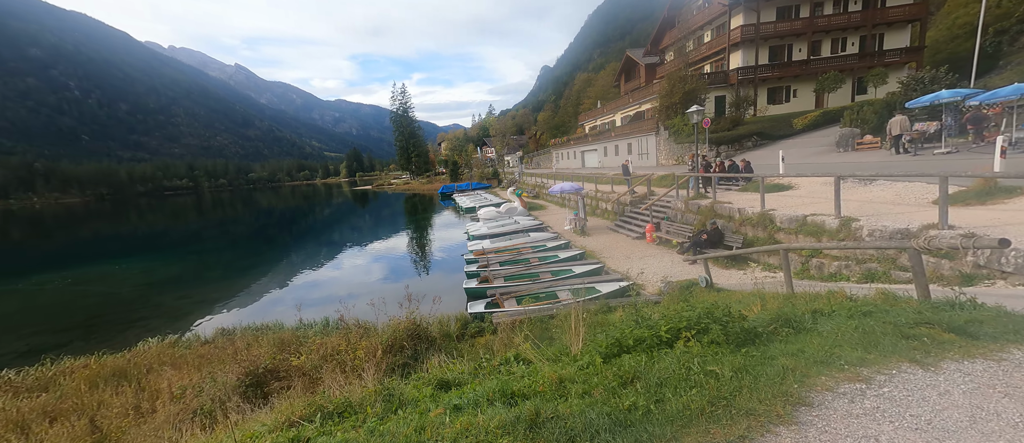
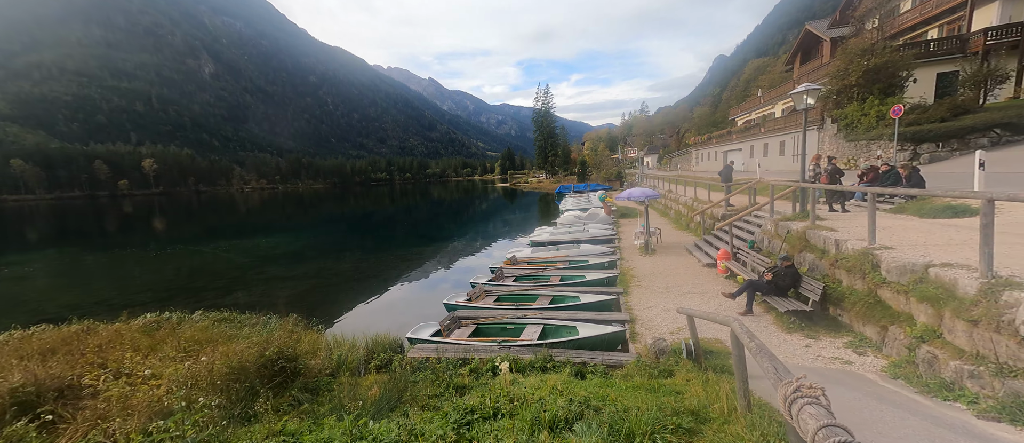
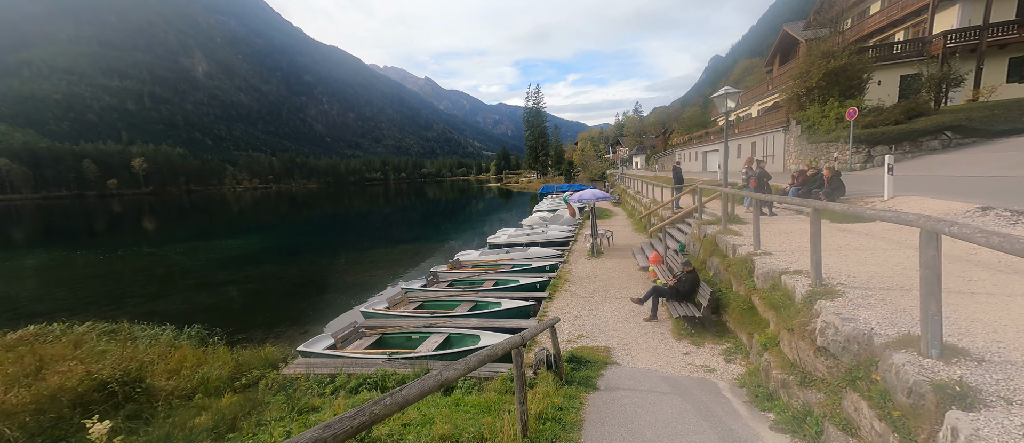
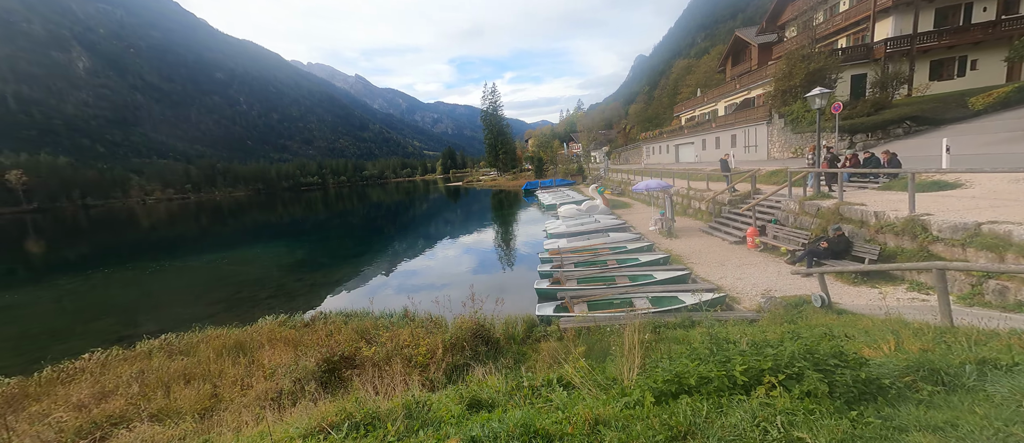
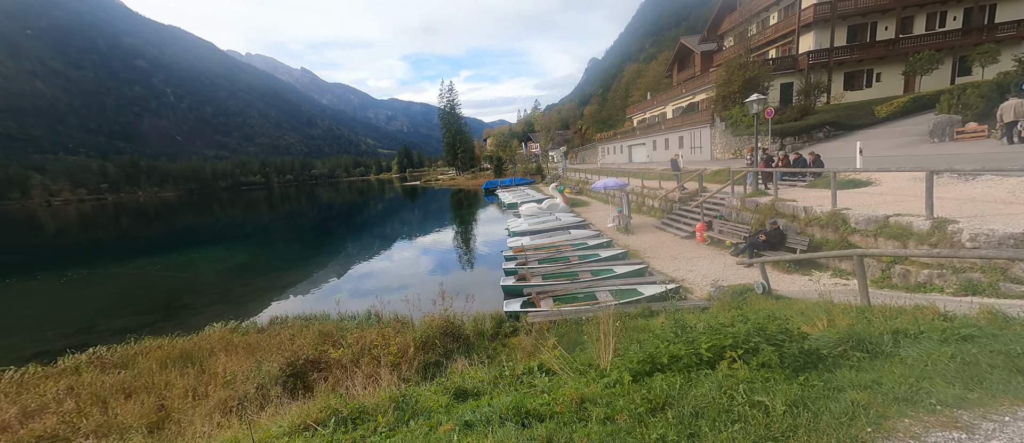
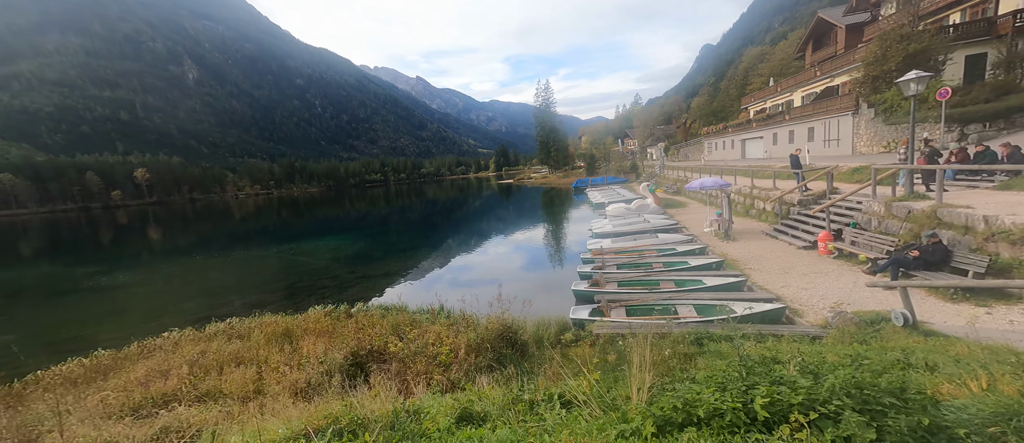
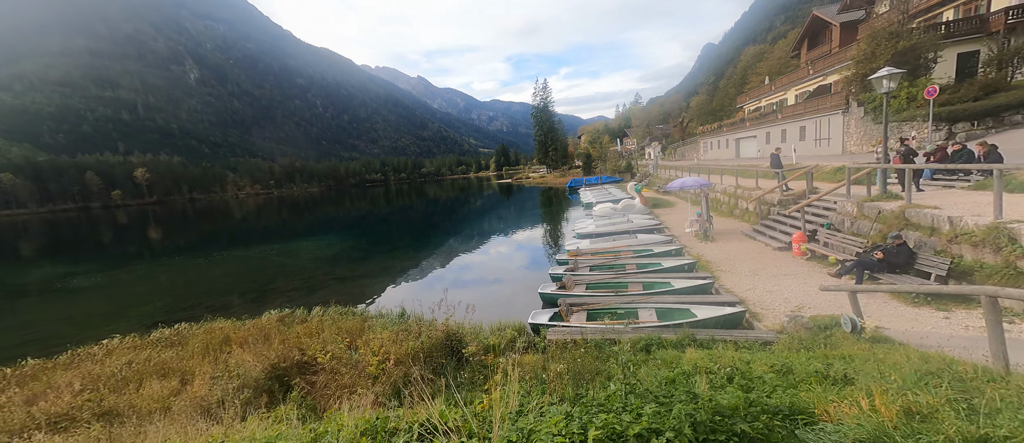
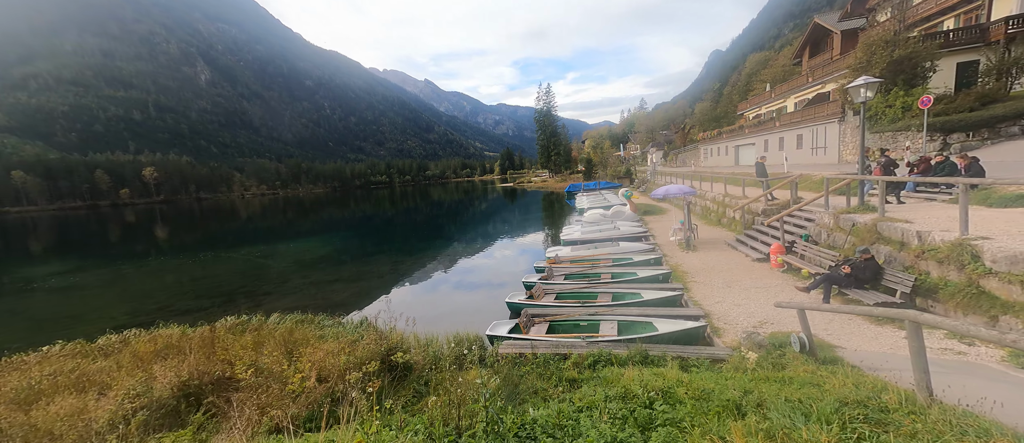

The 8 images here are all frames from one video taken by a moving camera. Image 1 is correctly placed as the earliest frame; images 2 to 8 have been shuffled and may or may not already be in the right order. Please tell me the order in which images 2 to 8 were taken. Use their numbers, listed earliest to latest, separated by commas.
5, 4, 6, 7, 8, 2, 3
